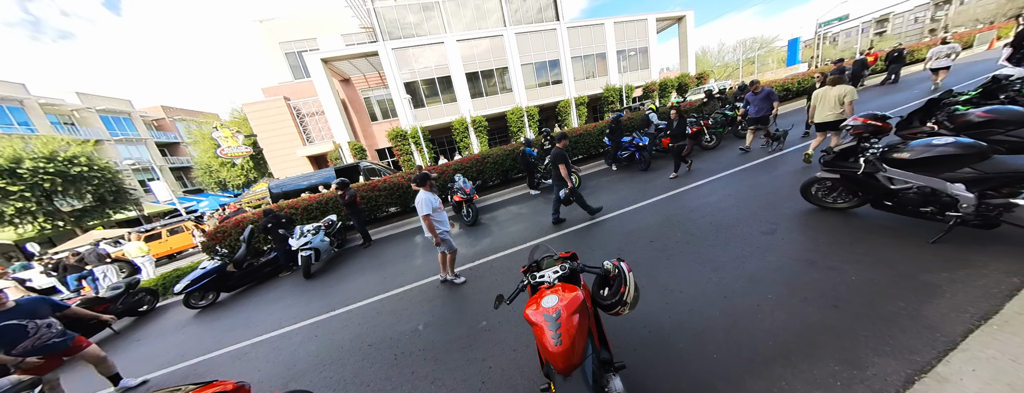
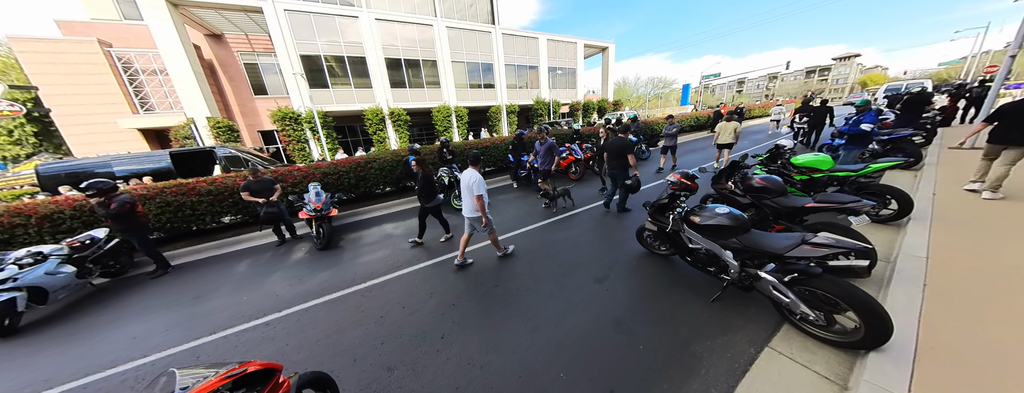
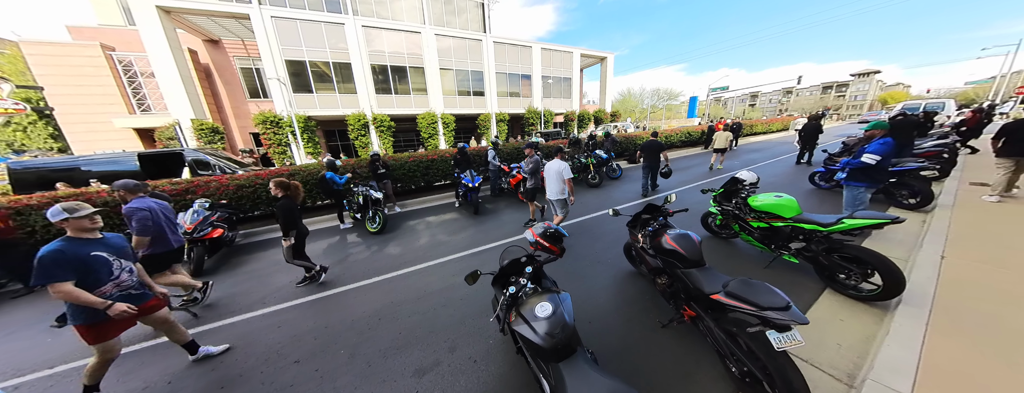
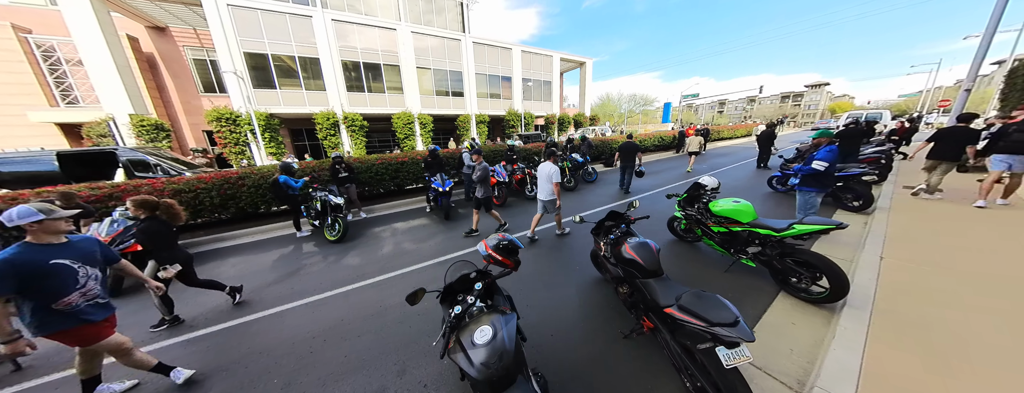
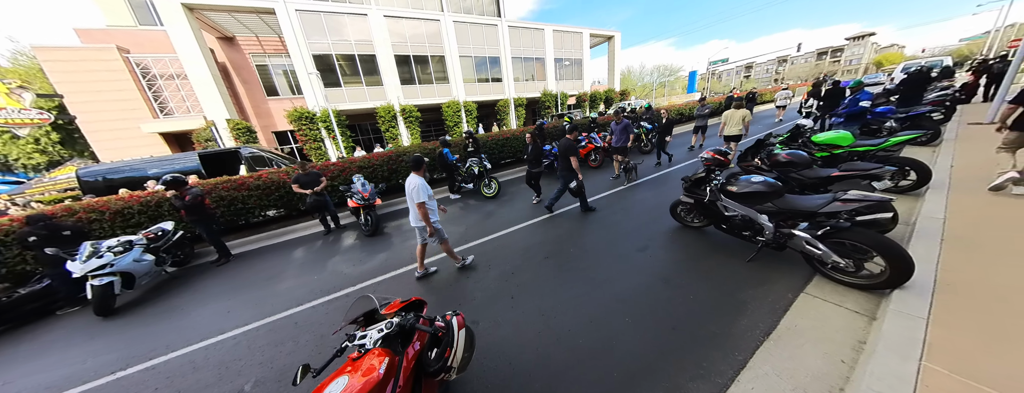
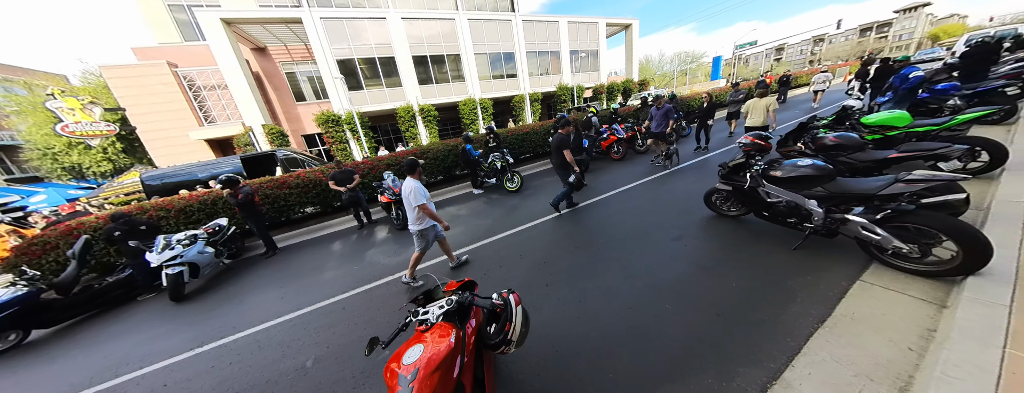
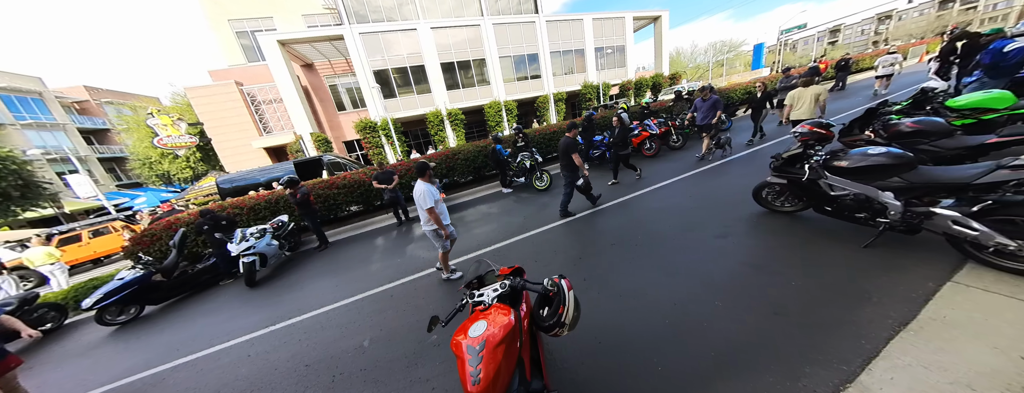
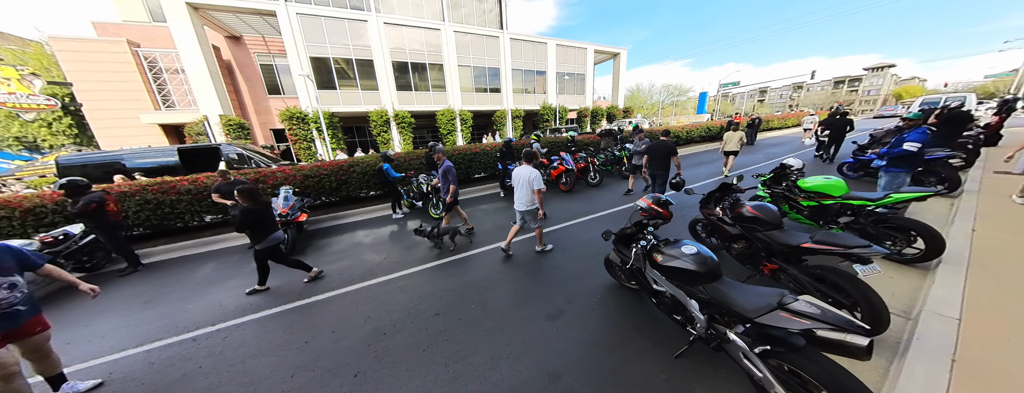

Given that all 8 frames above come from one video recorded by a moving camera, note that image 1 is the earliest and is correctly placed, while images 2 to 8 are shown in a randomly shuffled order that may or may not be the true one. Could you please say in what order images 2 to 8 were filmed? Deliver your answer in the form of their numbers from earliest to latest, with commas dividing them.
7, 6, 5, 2, 8, 3, 4
